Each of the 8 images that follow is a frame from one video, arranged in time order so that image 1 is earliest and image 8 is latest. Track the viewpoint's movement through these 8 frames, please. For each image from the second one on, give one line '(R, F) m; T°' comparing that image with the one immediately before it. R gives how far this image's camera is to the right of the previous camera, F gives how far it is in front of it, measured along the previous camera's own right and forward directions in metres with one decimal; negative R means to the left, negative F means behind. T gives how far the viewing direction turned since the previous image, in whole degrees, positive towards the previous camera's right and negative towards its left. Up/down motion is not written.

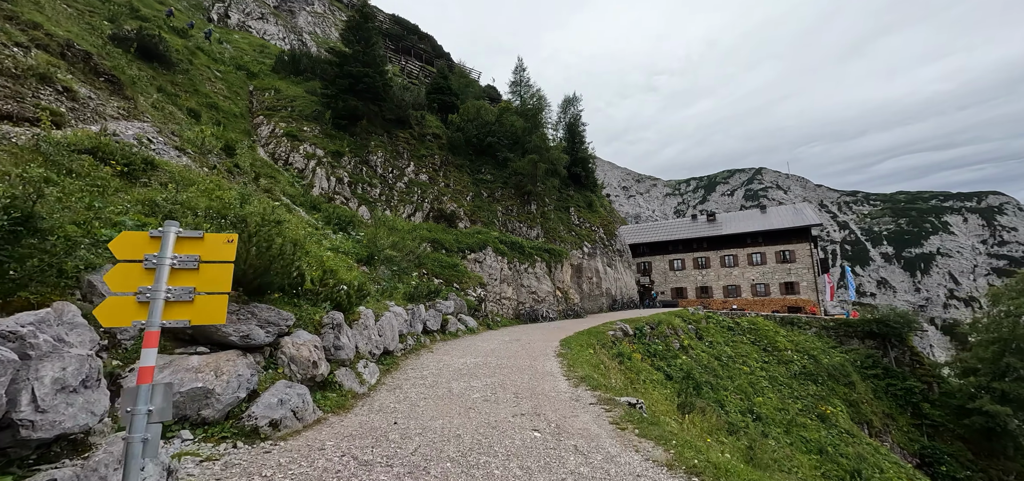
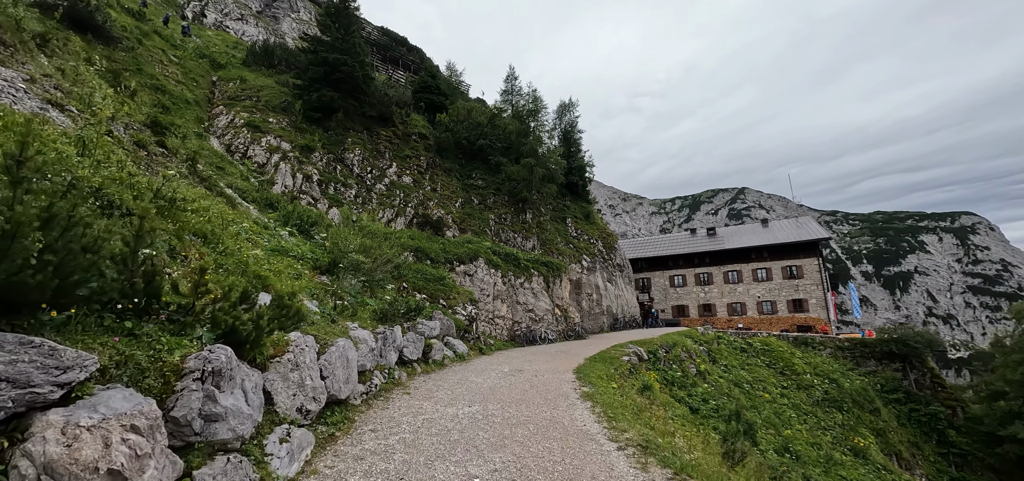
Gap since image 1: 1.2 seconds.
(-0.5, +3.8) m; +2°
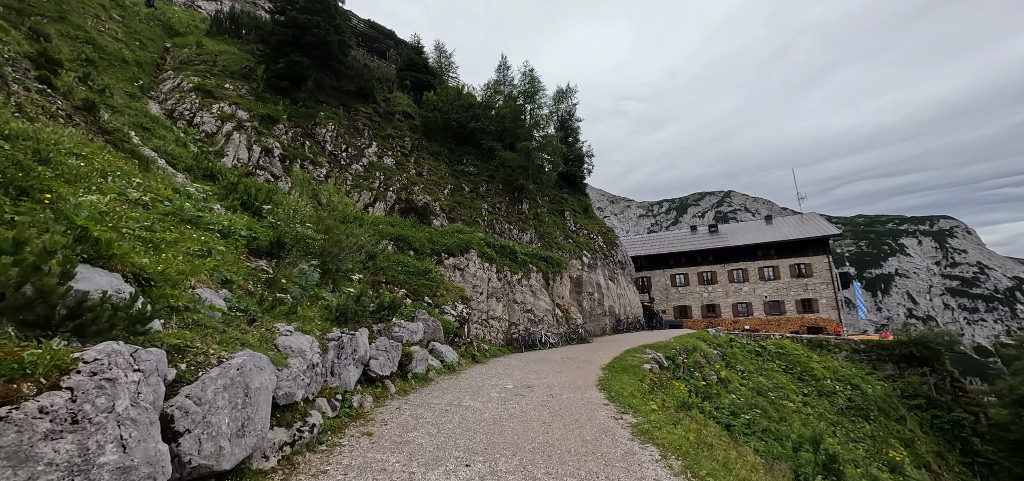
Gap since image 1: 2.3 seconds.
(-0.5, +3.6) m; +2°
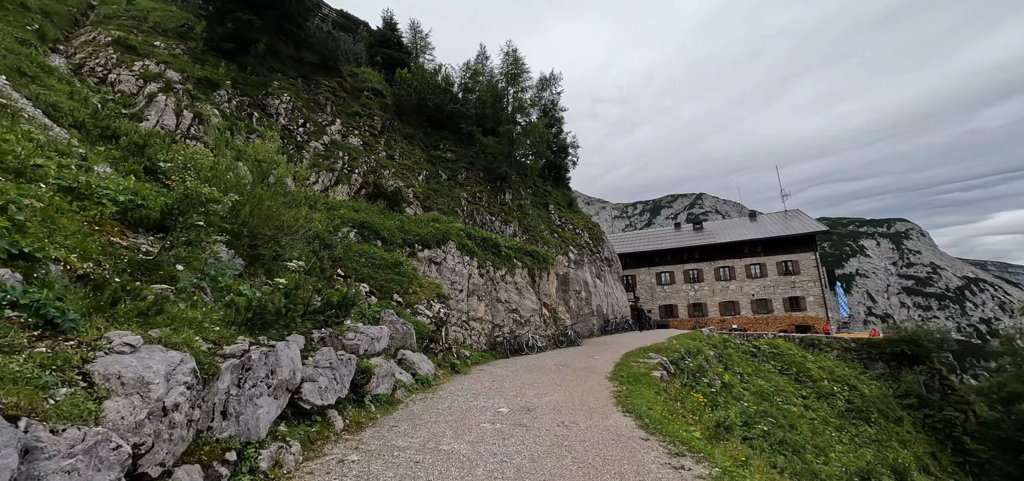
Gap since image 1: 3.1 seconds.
(-0.4, +2.9) m; +3°
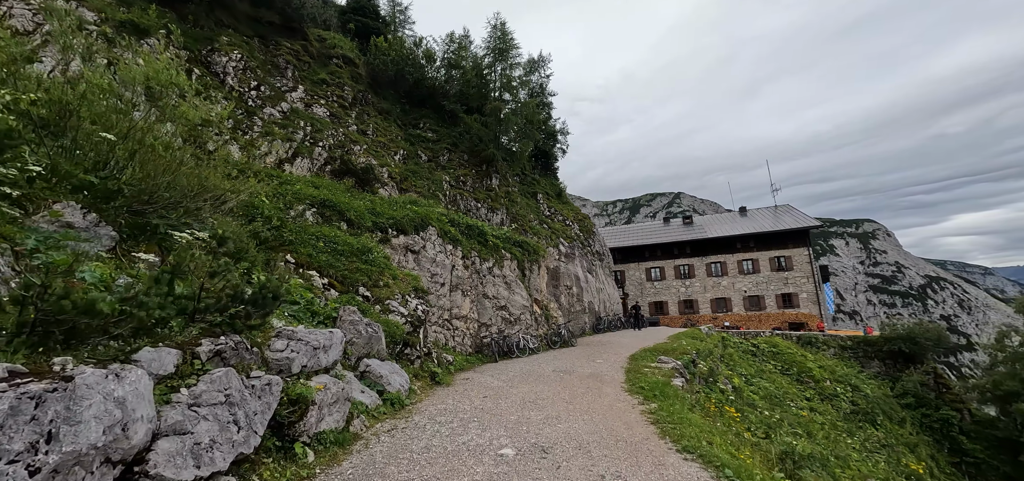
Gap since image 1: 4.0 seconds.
(-0.4, +2.8) m; +3°
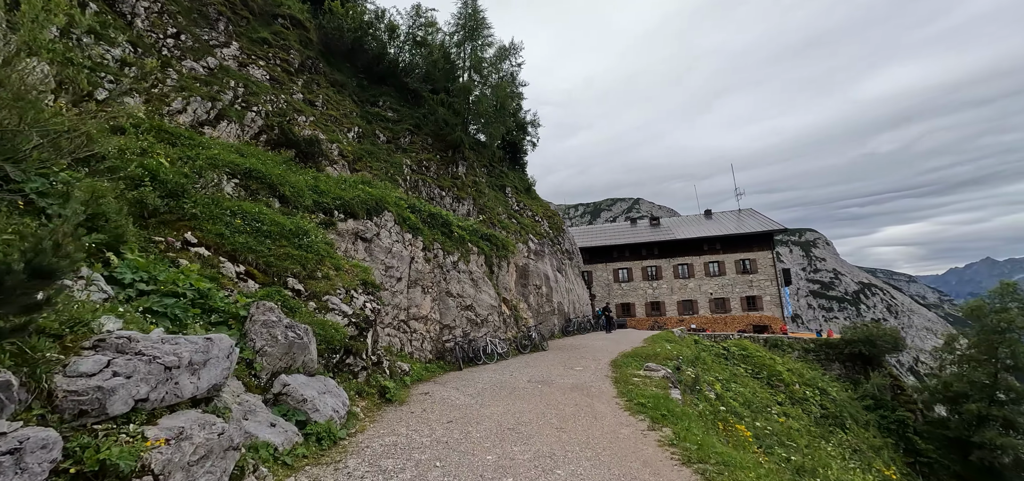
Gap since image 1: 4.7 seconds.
(-0.3, +2.3) m; +5°
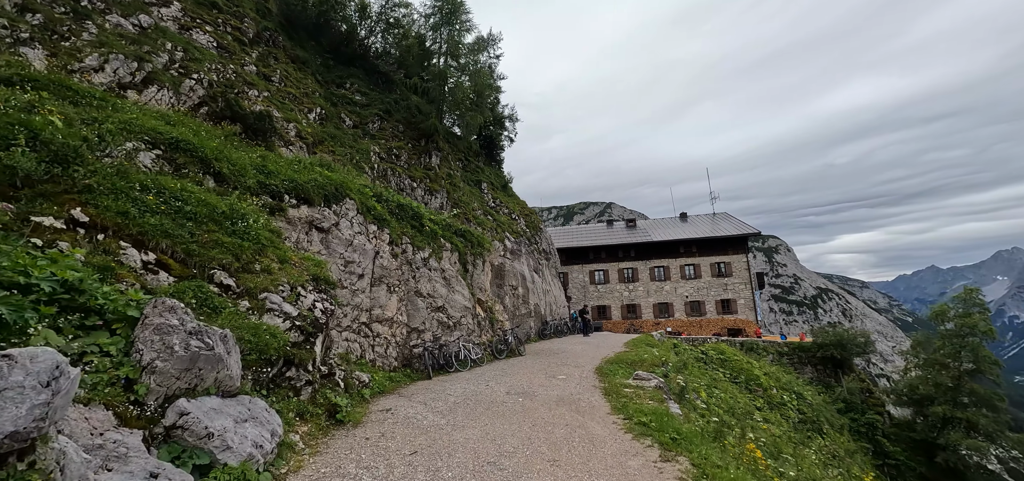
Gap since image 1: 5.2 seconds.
(-0.2, +1.5) m; +4°
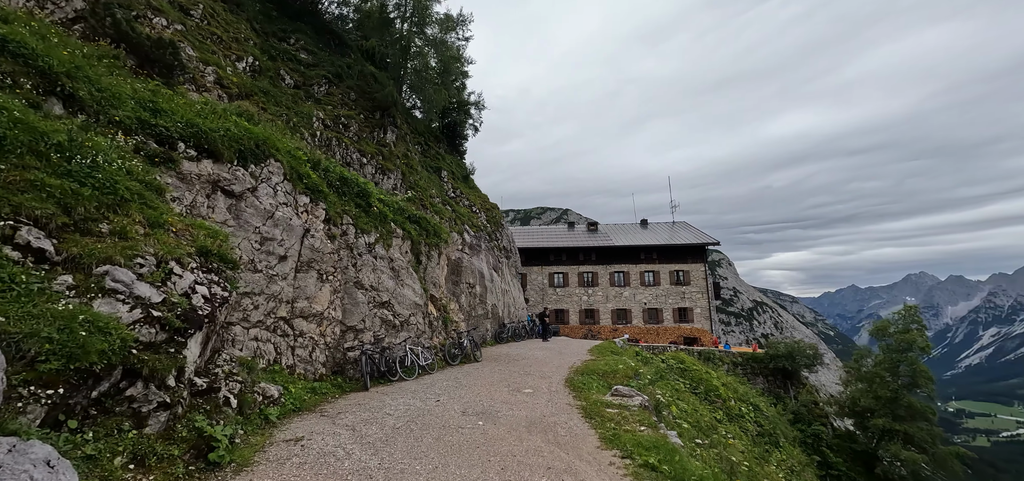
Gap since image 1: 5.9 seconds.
(-0.2, +2.3) m; +6°
